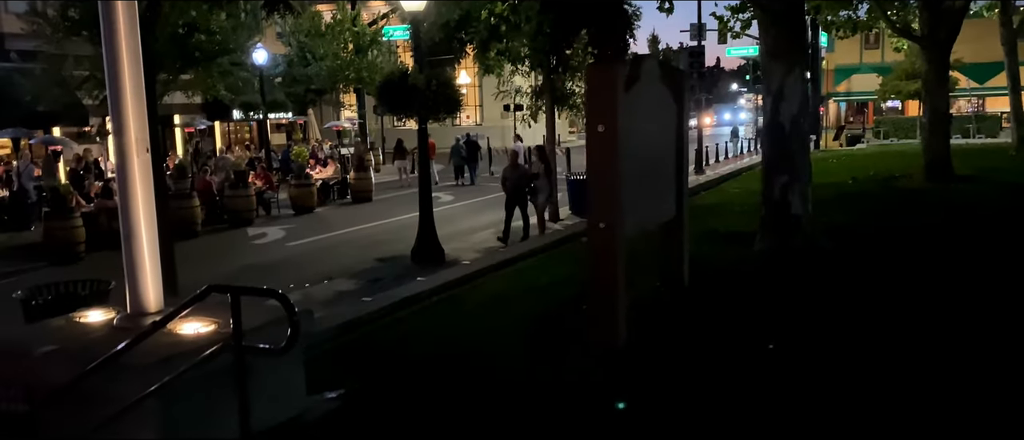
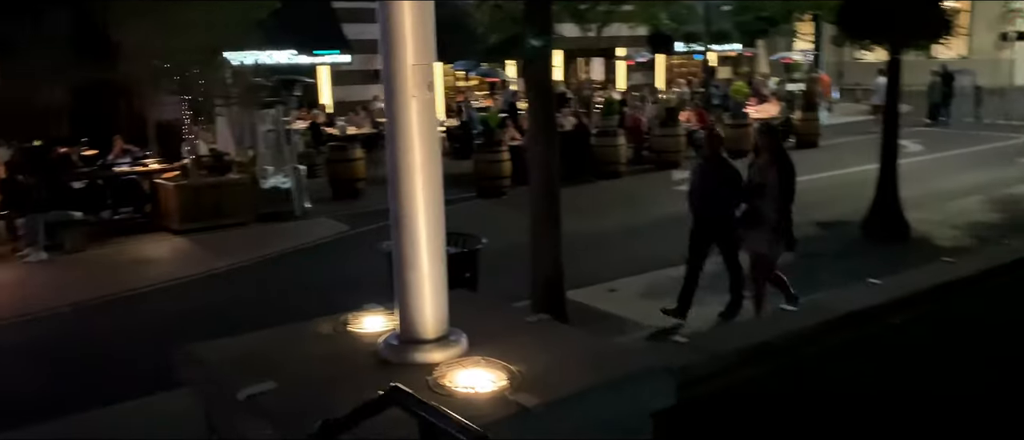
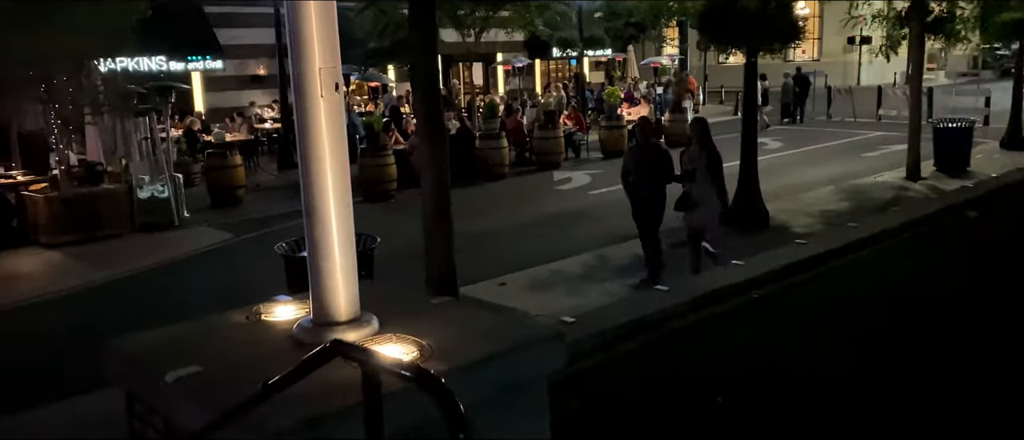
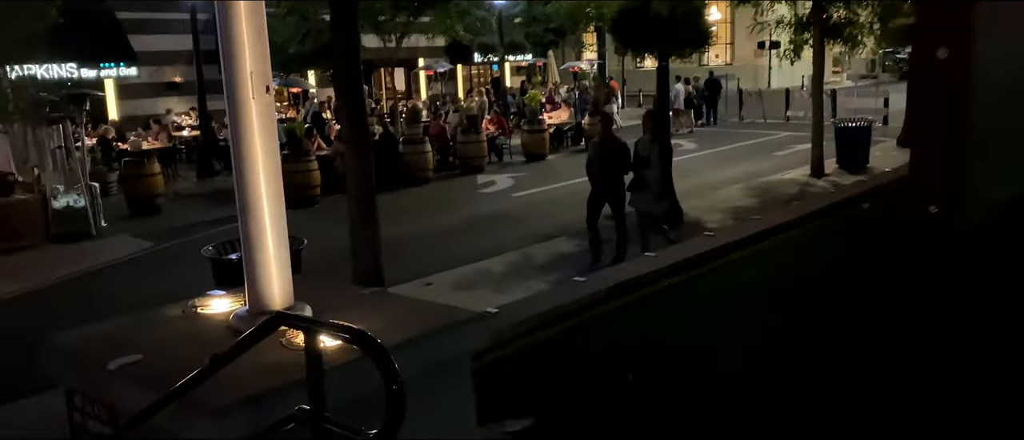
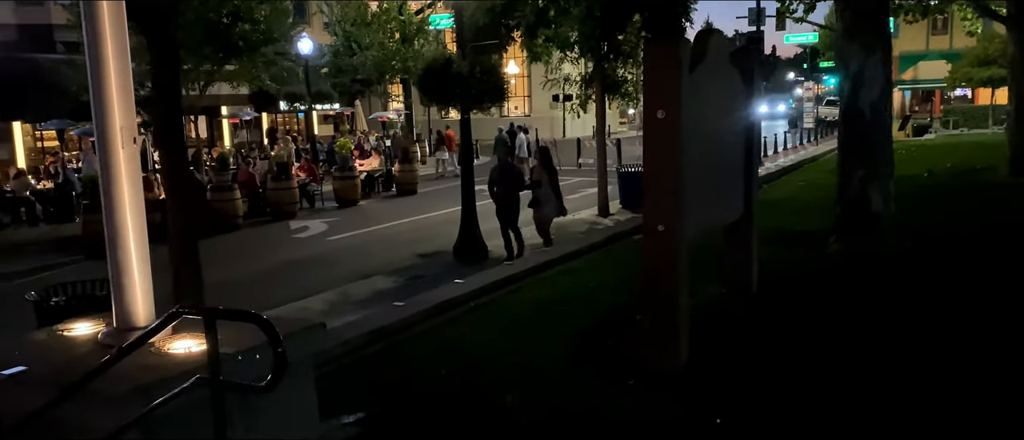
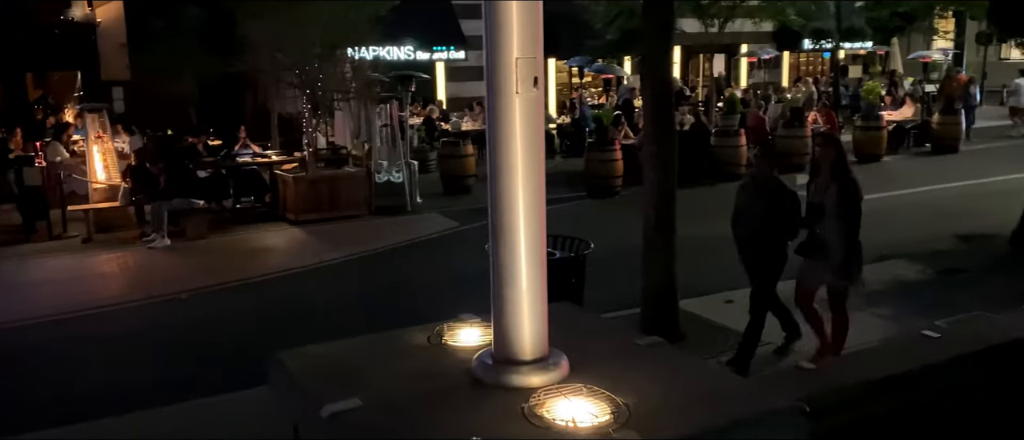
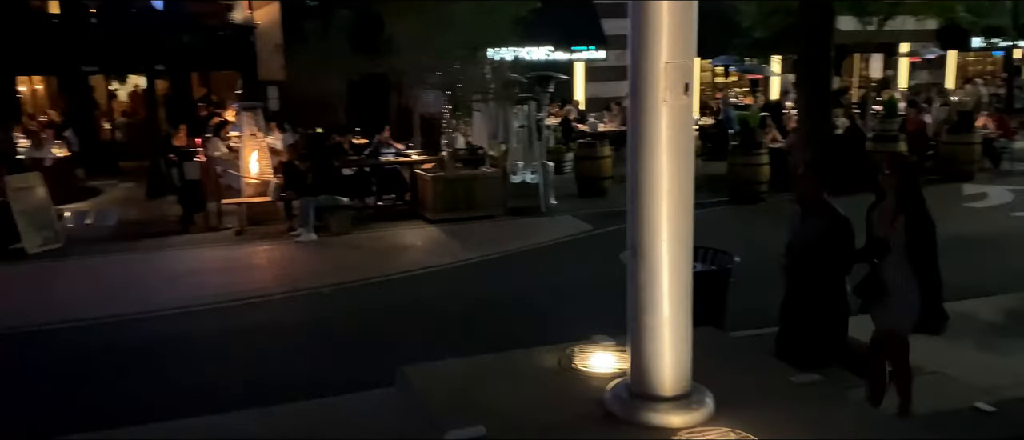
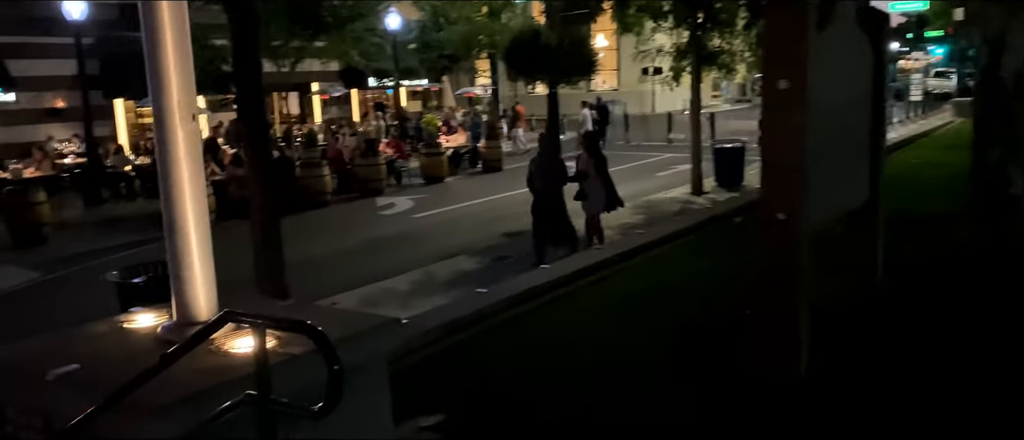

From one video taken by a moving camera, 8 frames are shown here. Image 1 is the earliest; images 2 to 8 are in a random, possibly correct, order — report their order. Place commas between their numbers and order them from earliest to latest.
5, 8, 4, 3, 2, 6, 7
